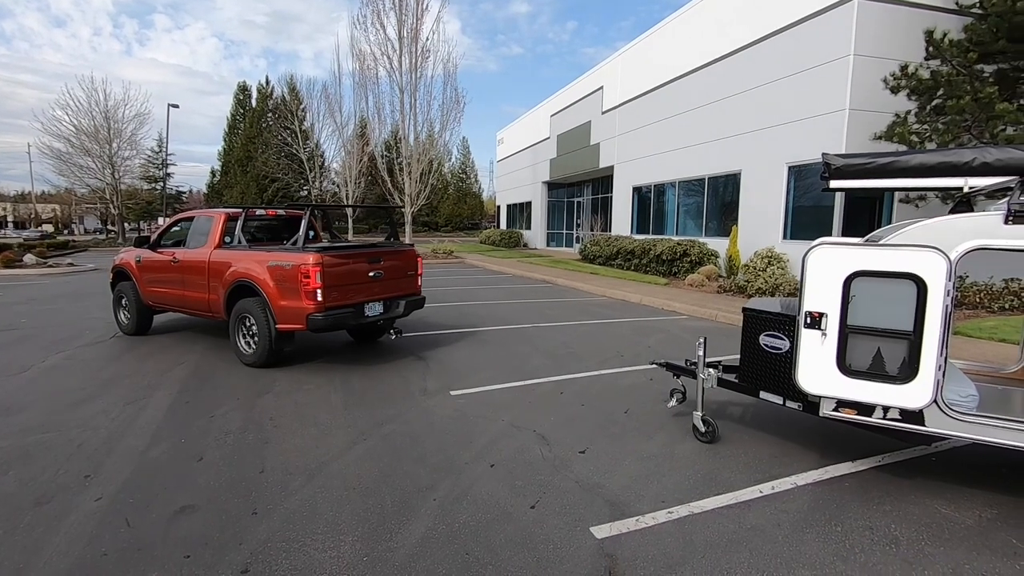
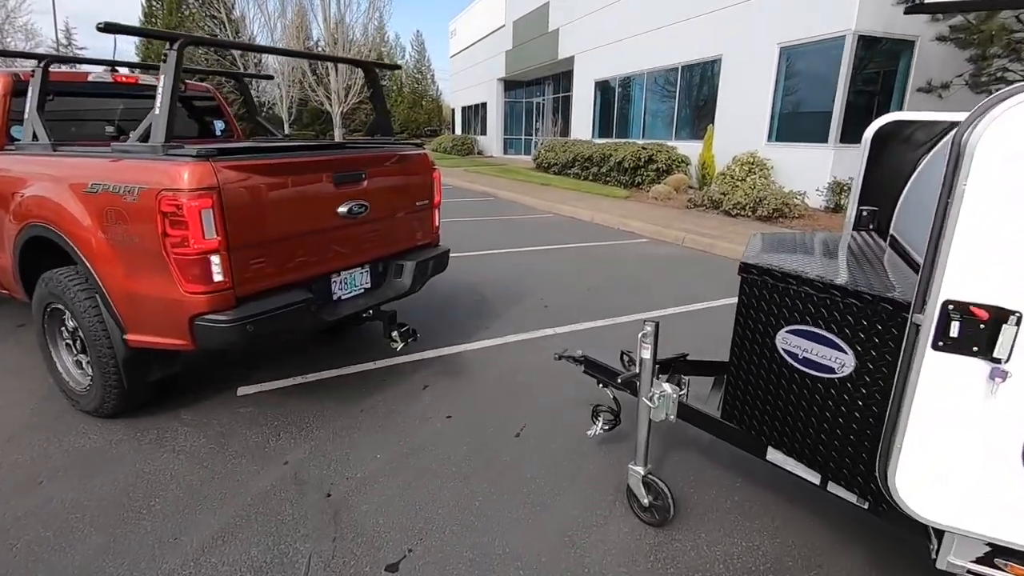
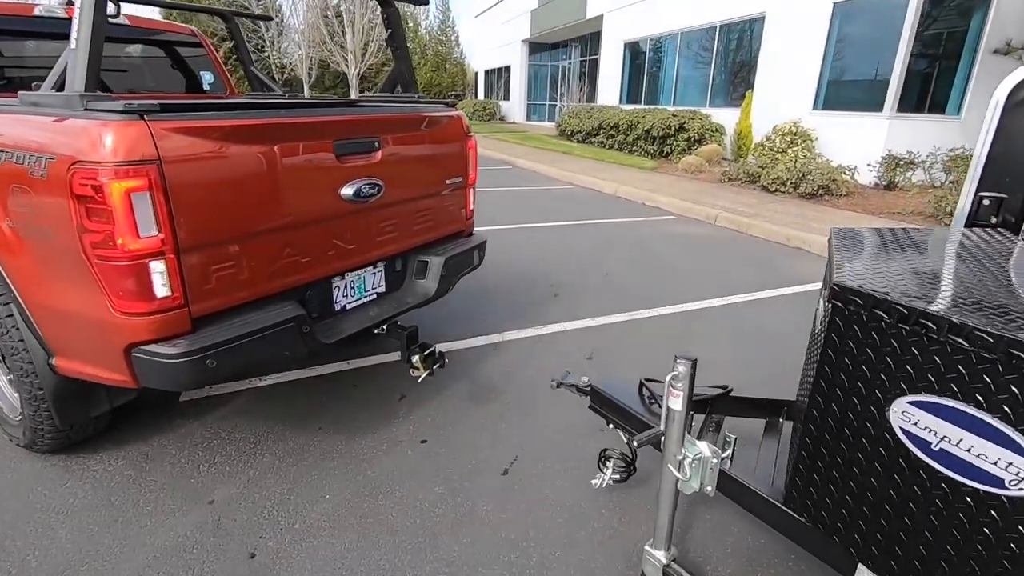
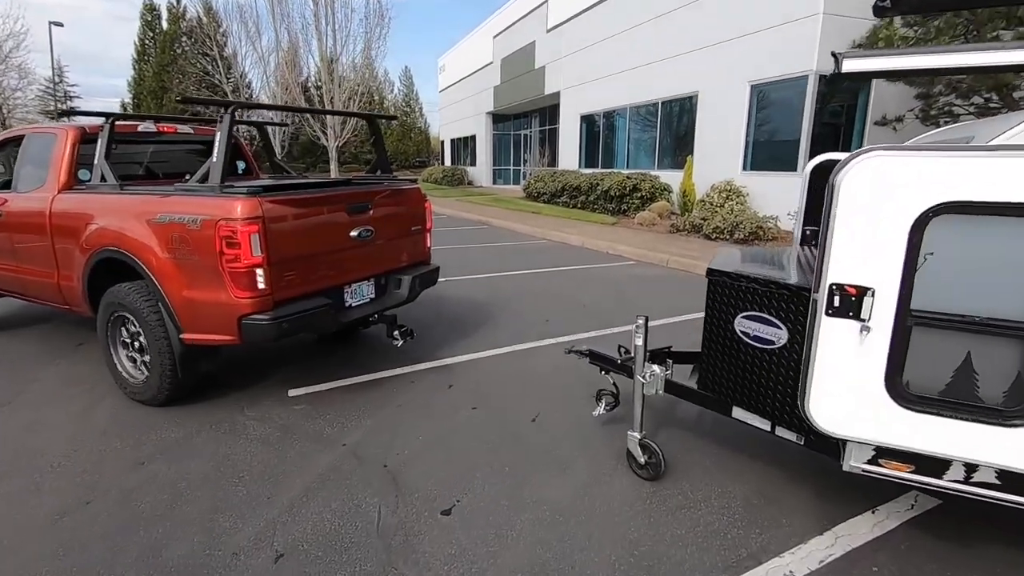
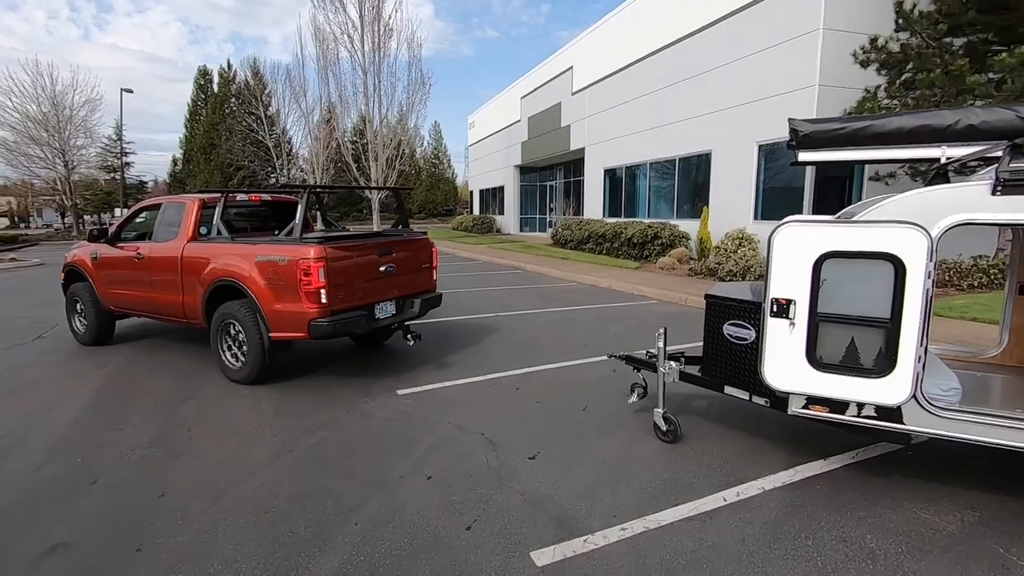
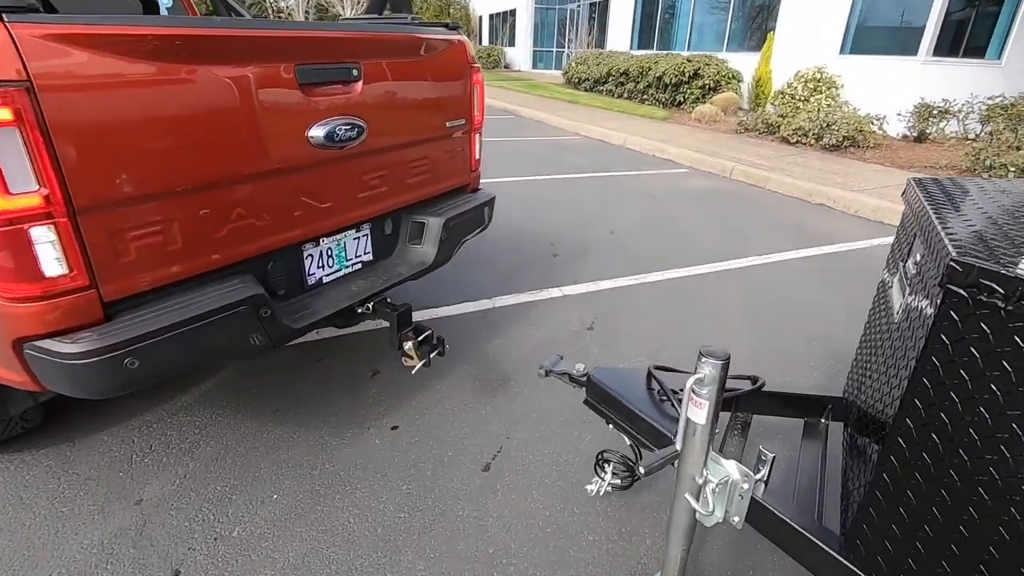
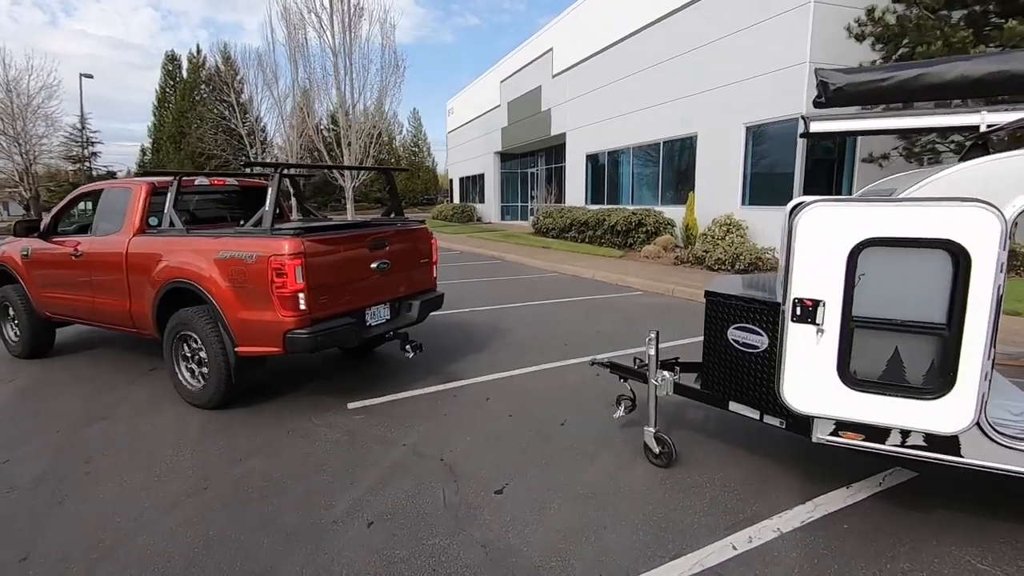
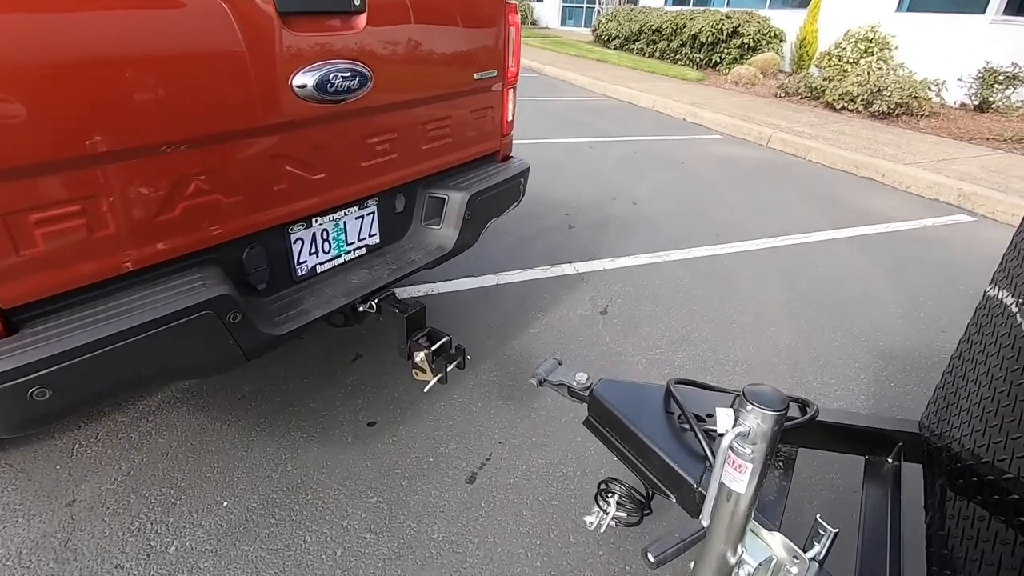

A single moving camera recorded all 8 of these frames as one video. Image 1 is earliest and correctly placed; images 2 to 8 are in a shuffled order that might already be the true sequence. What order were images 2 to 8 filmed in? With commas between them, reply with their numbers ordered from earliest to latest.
5, 7, 4, 2, 3, 6, 8
